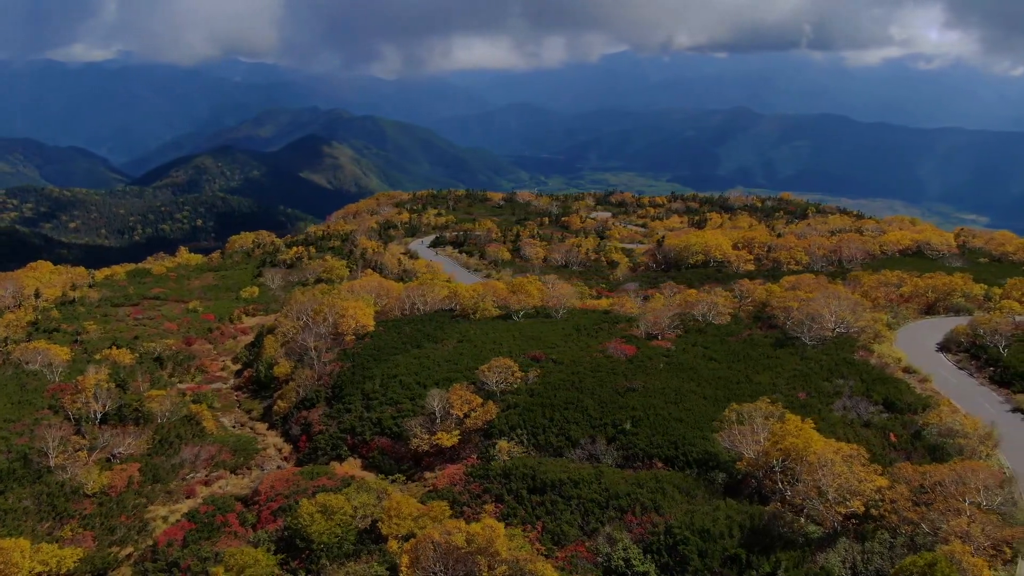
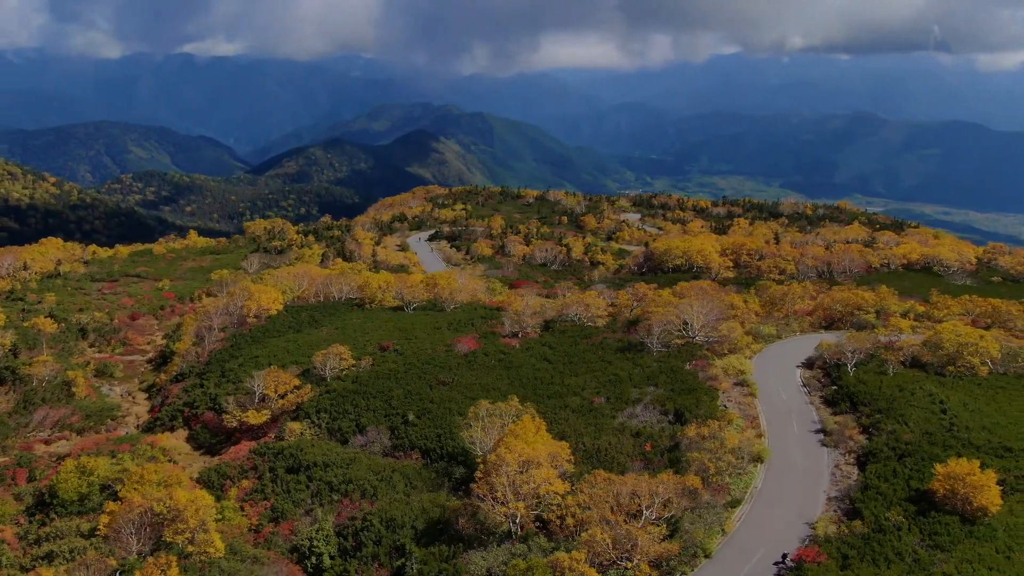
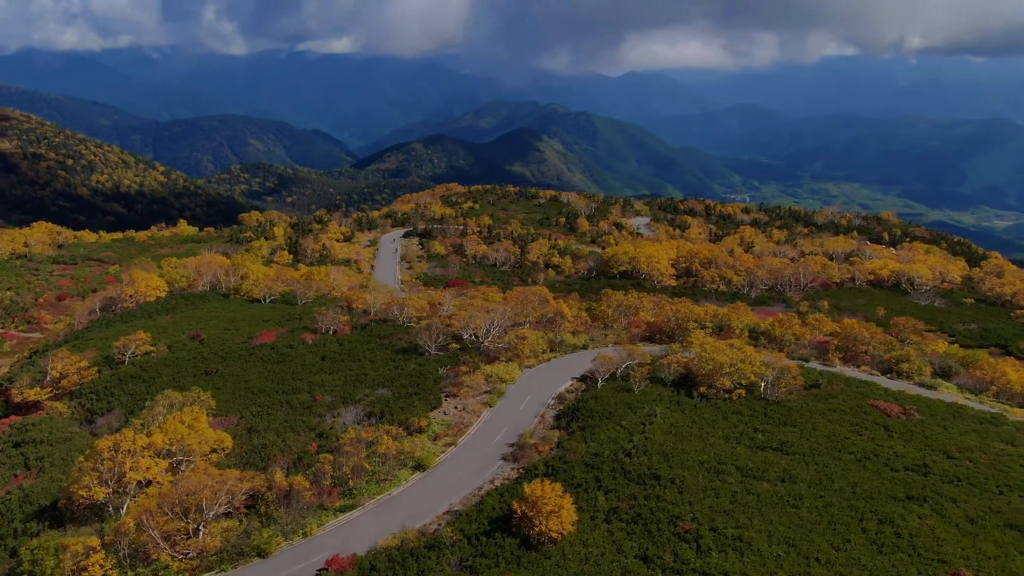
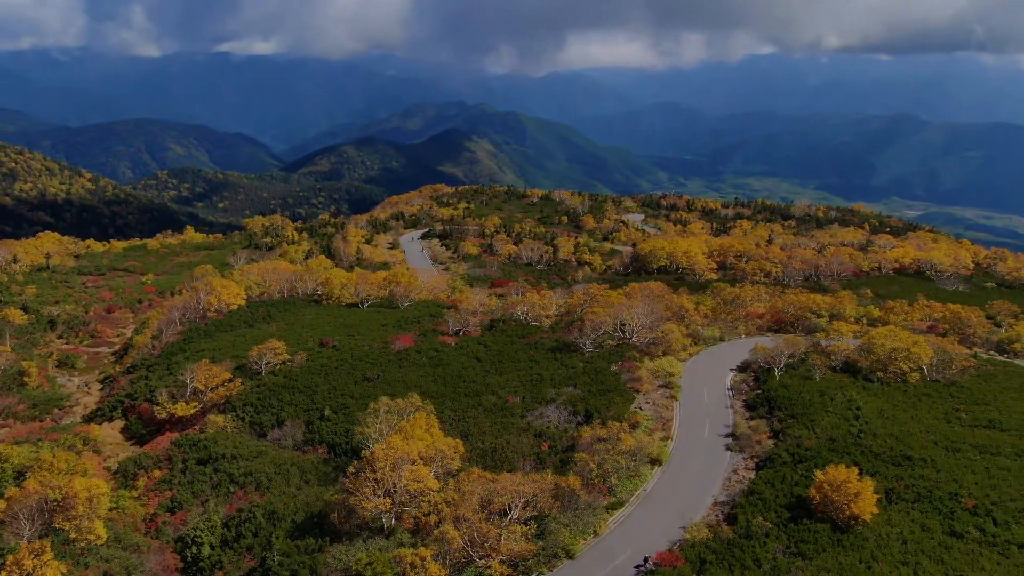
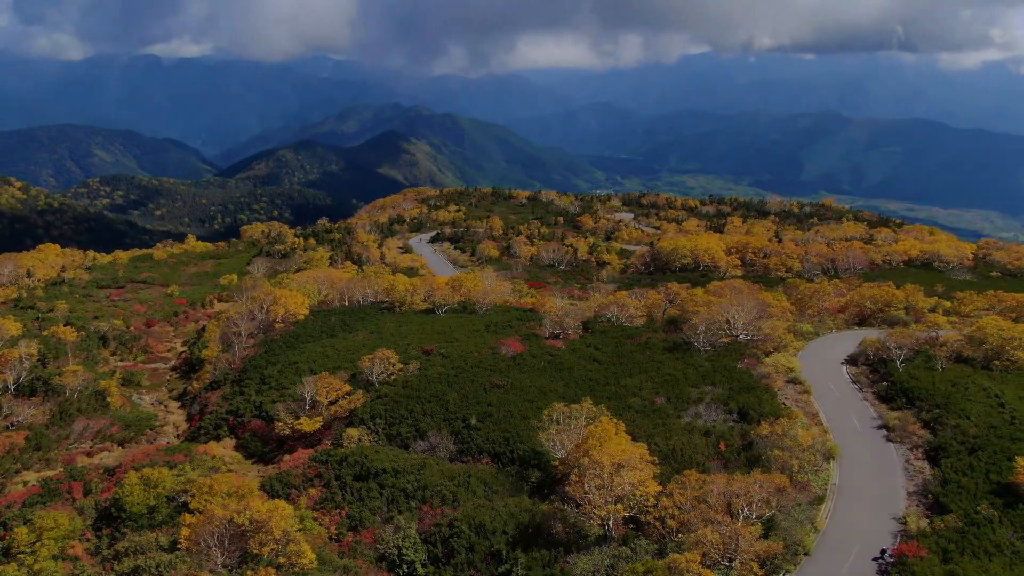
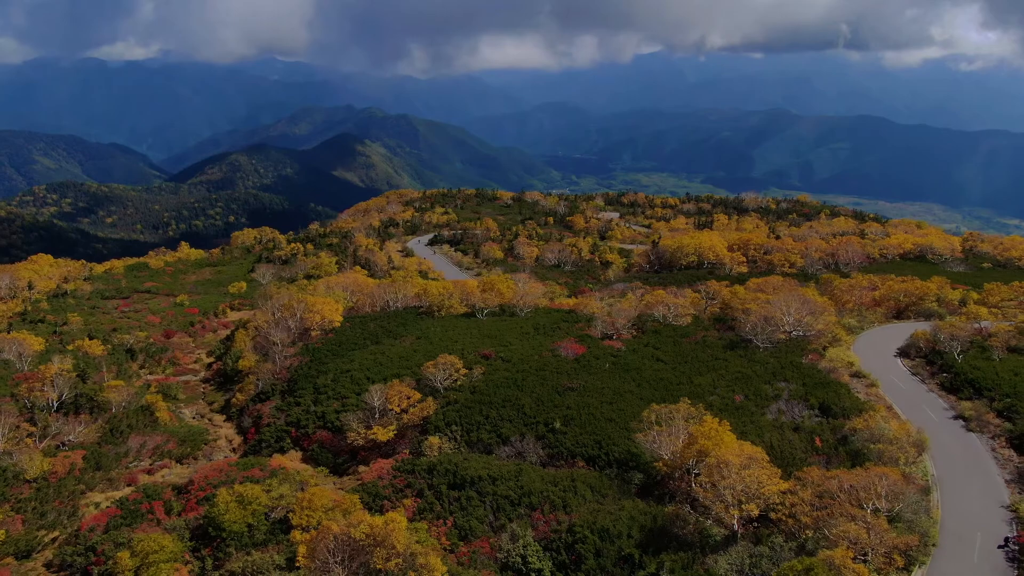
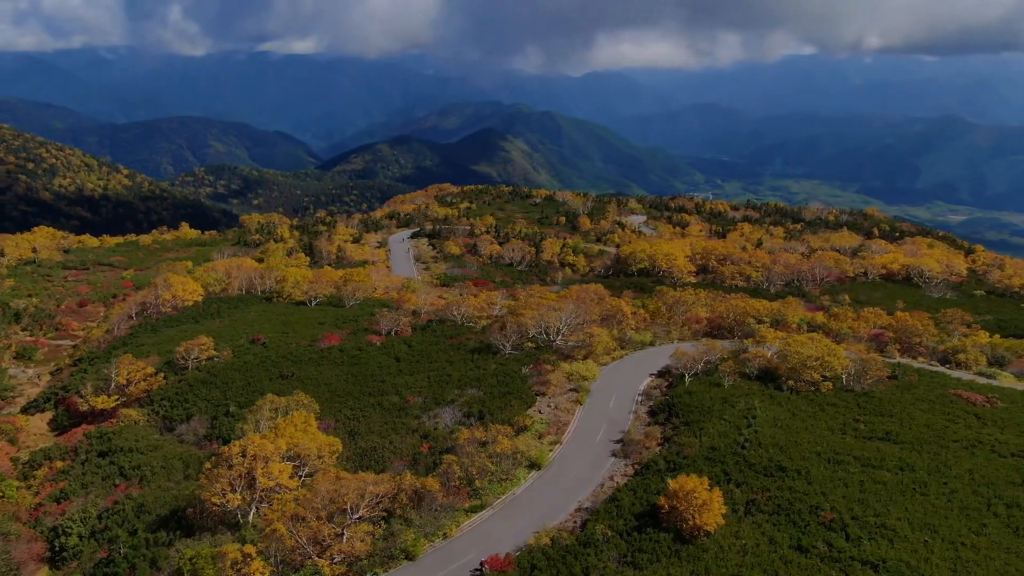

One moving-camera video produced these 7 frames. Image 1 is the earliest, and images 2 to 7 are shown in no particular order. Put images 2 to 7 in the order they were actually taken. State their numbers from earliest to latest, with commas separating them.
6, 5, 2, 4, 7, 3
